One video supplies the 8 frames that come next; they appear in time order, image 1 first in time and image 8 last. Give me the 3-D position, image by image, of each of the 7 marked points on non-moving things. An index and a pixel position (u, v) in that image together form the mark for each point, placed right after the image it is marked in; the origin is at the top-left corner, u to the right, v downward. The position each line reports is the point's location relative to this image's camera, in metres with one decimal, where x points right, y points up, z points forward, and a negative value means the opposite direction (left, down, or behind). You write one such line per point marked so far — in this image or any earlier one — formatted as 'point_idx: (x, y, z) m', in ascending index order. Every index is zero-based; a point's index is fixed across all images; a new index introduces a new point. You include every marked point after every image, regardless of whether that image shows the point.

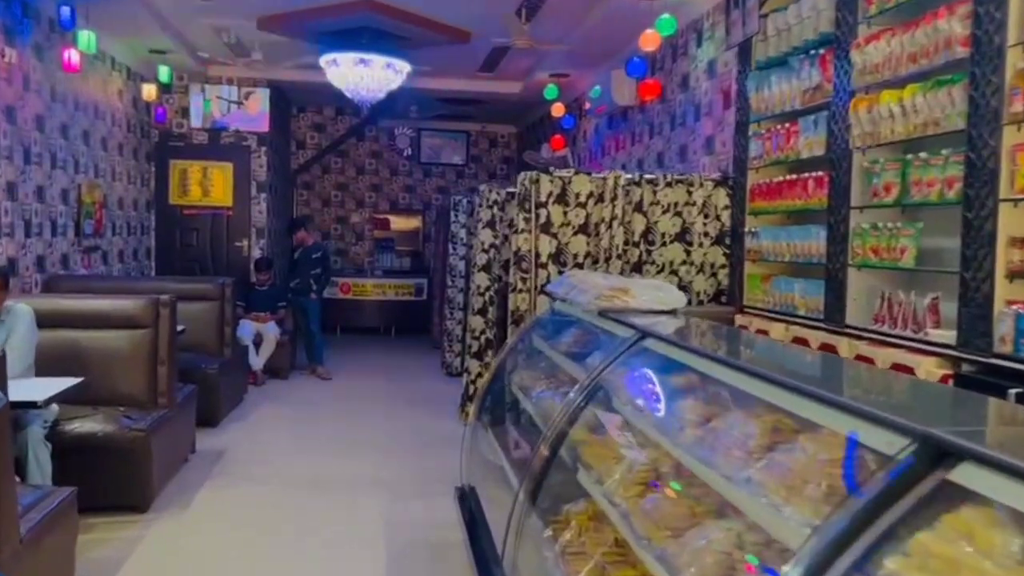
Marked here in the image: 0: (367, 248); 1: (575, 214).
0: (-2.0, +0.6, +11.8) m
1: (+0.3, +0.4, +4.2) m
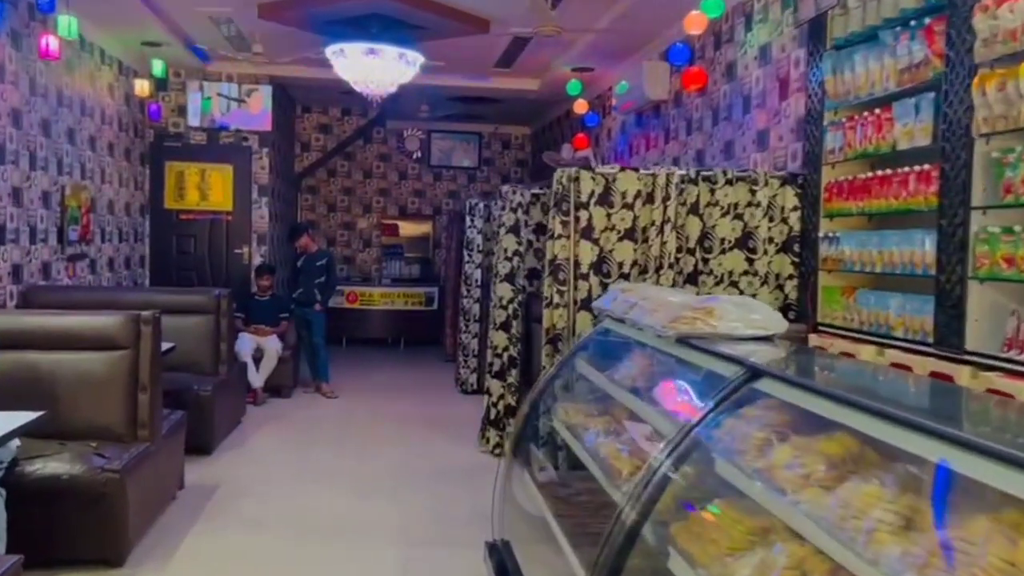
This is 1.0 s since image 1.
0: (-1.8, +0.5, +11.2) m
1: (+0.5, +0.3, +3.6) m
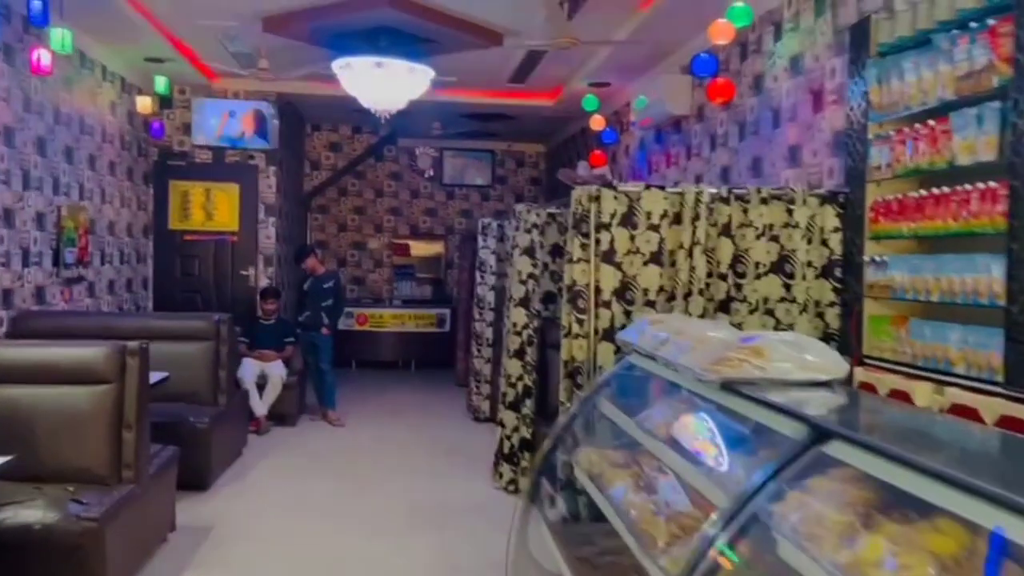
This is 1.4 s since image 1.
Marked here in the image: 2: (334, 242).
0: (-1.7, +0.2, +10.9) m
1: (+0.5, +0.2, +3.3) m
2: (-2.3, +0.6, +10.8) m
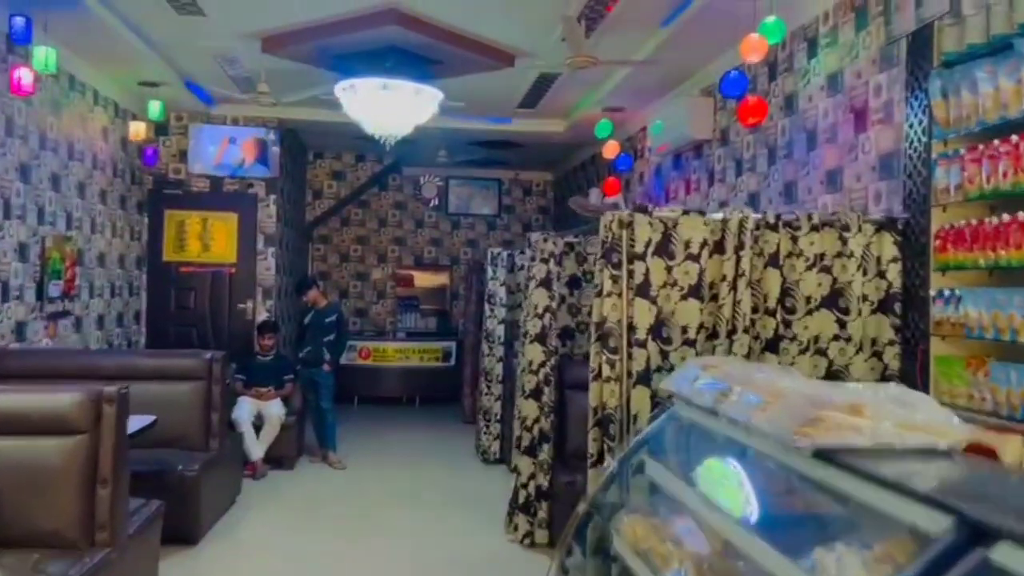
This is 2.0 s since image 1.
0: (-1.6, -0.2, +10.6) m
1: (+0.6, +0.1, +3.0) m
2: (-2.2, +0.2, +10.5) m
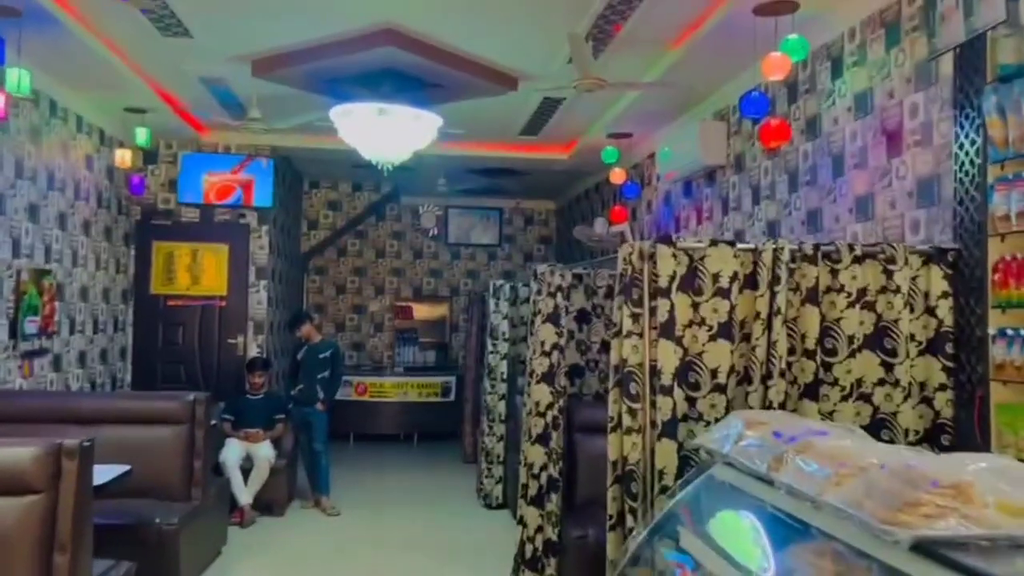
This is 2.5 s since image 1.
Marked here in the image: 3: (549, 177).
0: (-1.5, -0.6, +10.2) m
1: (+0.6, -0.1, +2.7) m
2: (-2.2, -0.2, +10.2) m
3: (+0.4, +1.2, +8.8) m
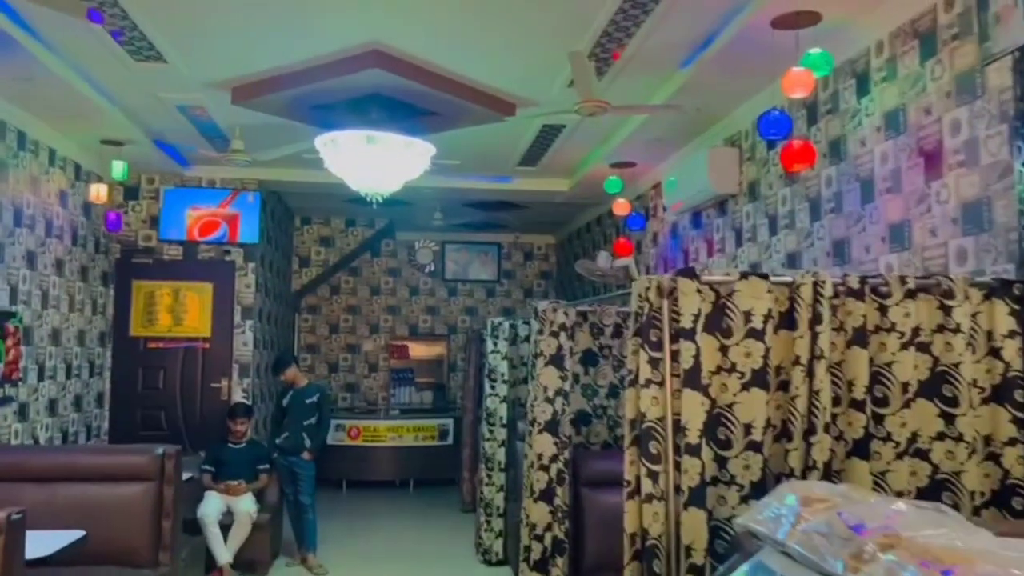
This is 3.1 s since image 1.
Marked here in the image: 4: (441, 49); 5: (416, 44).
0: (-1.5, -1.1, +9.8) m
1: (+0.6, -0.2, +2.3) m
2: (-2.2, -0.7, +9.8) m
3: (+0.4, +0.8, +8.4) m
4: (-0.4, +1.2, +4.3) m
5: (-0.5, +1.2, +4.2) m
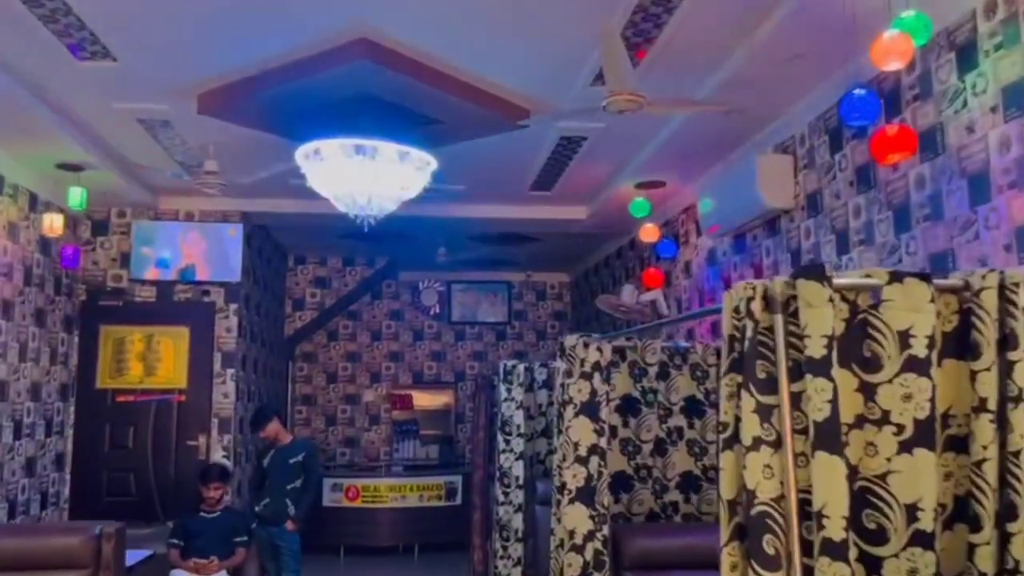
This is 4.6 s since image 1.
0: (-1.4, -1.6, +9.0) m
1: (+0.7, -0.2, +1.5) m
2: (-2.1, -1.1, +9.0) m
3: (+0.5, +0.4, +7.7) m
4: (-0.3, +1.1, +3.6) m
5: (-0.4, +1.1, +3.5) m
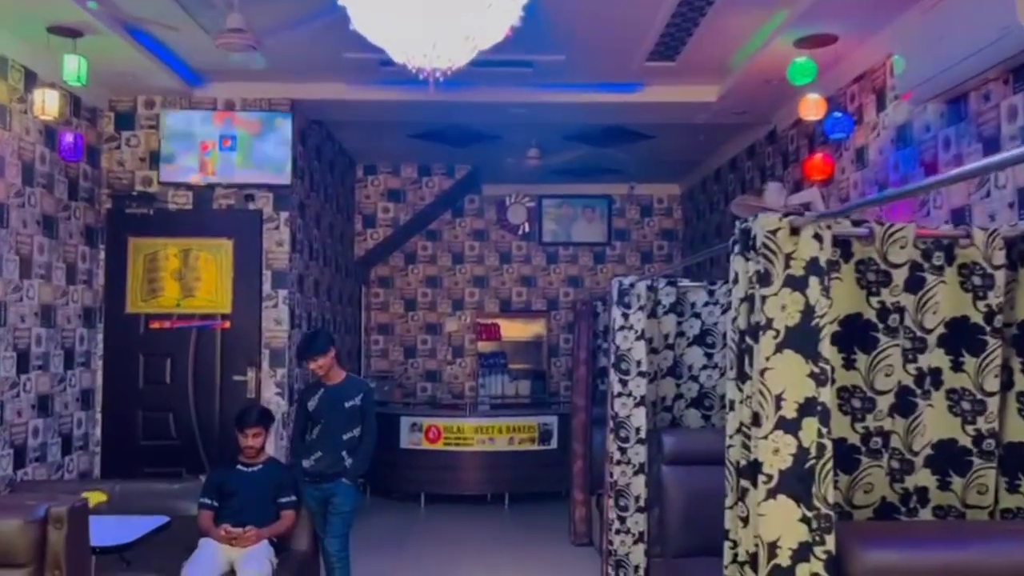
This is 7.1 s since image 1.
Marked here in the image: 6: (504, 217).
0: (-0.4, -0.8, +7.9) m
1: (+0.9, 0.0, +0.2) m
2: (-1.1, -0.3, +7.9) m
3: (+1.3, +1.1, +6.3) m
4: (+0.1, +1.5, +2.3) m
5: (-0.1, +1.5, +2.2) m
6: (-0.1, +0.7, +8.1) m
